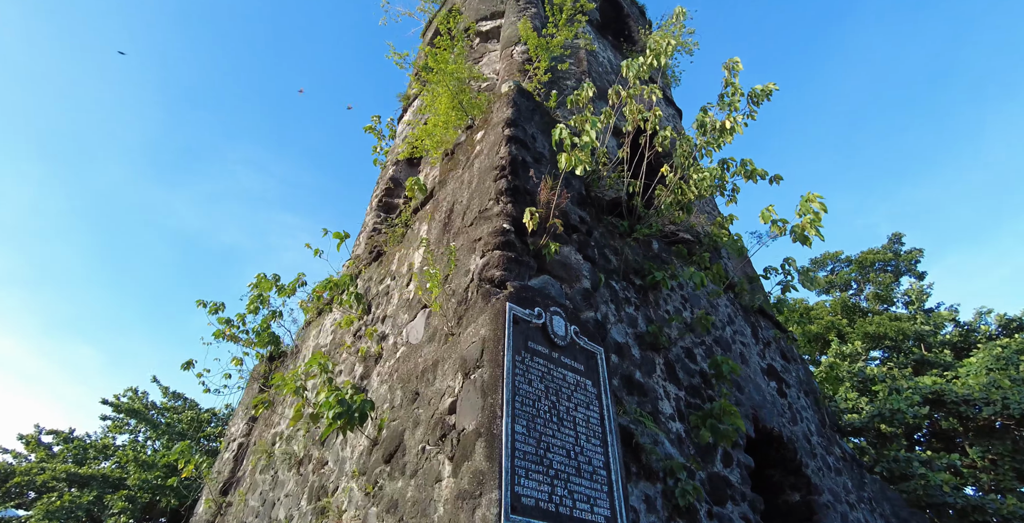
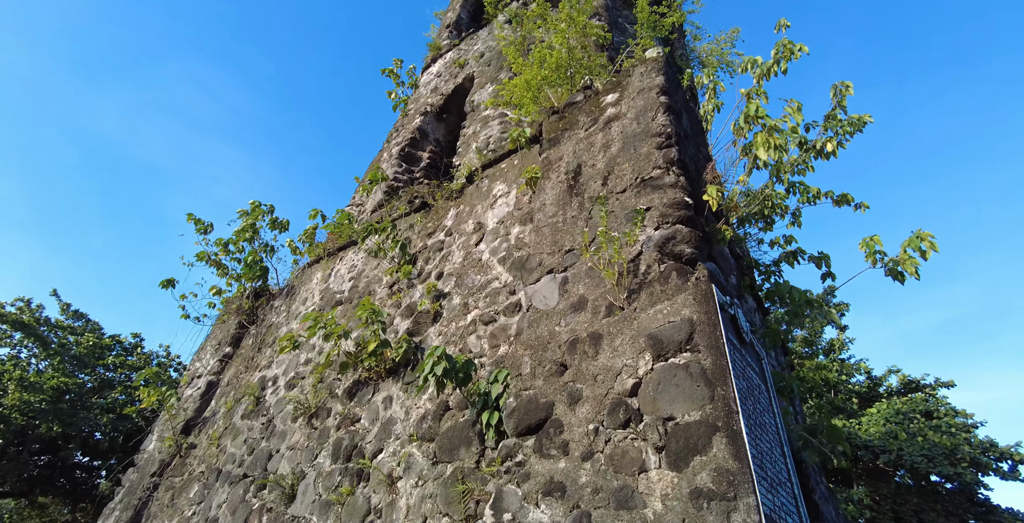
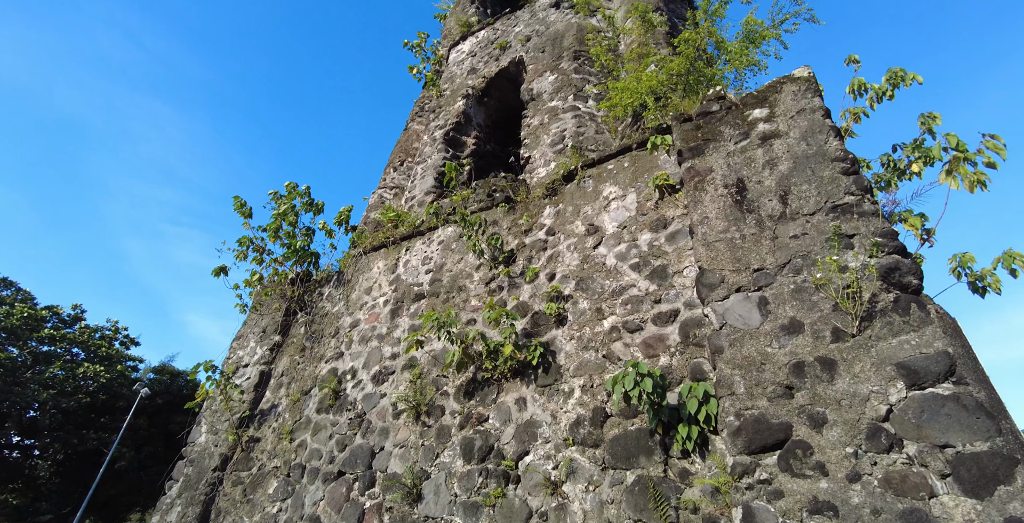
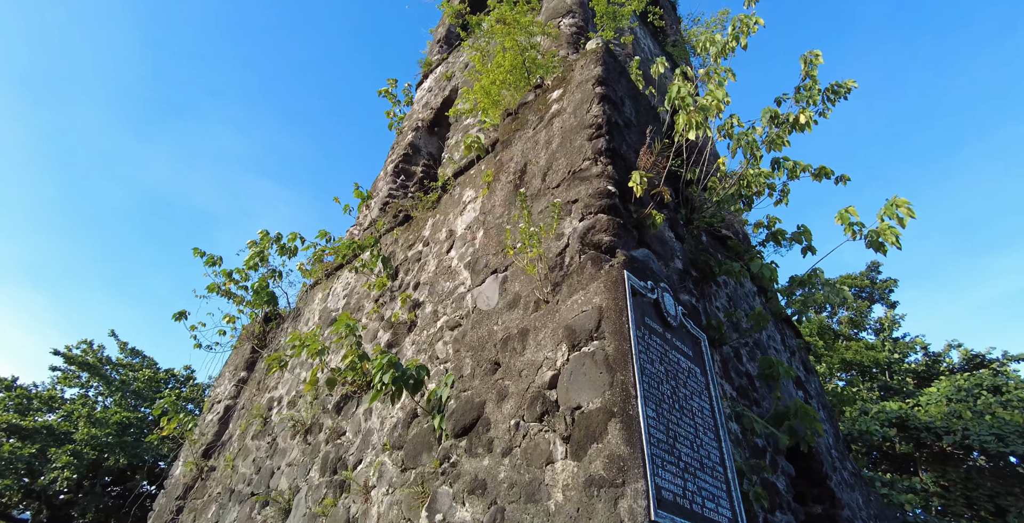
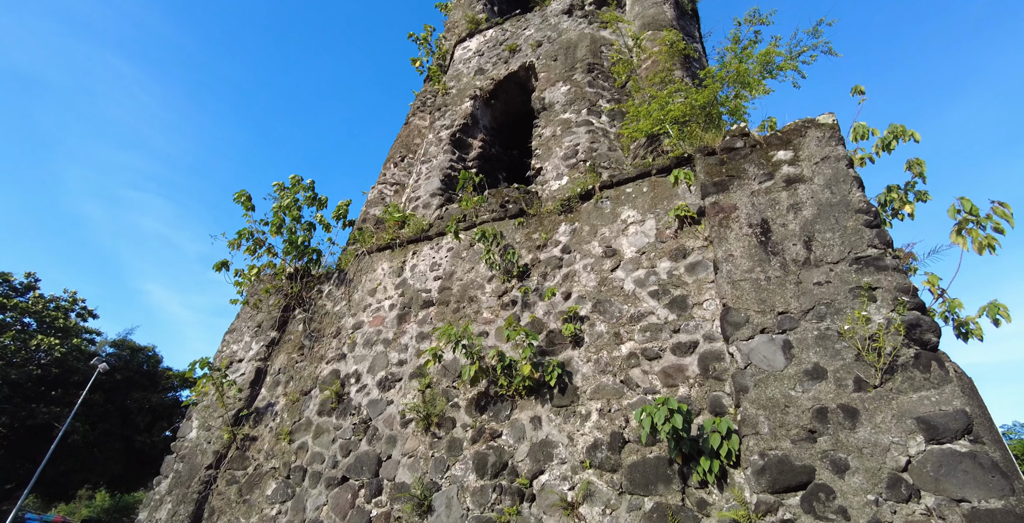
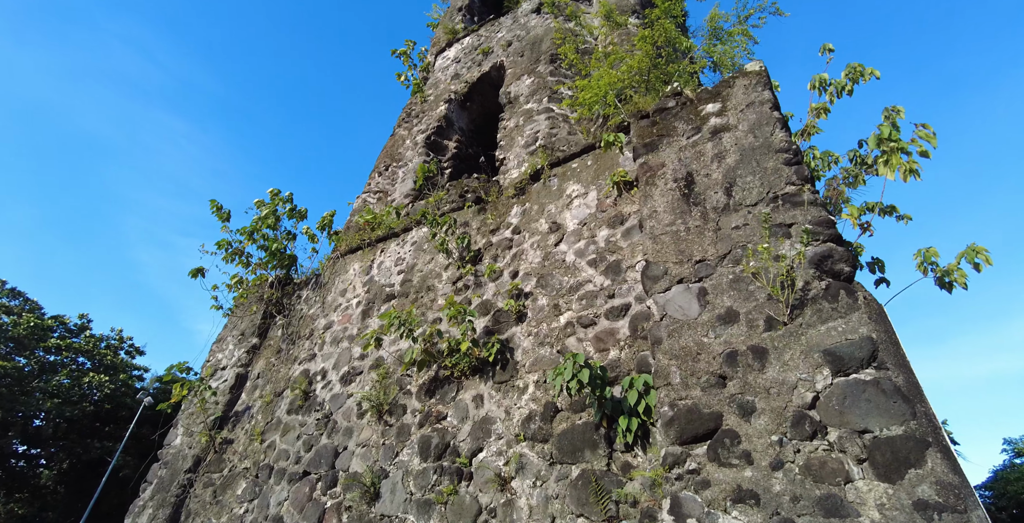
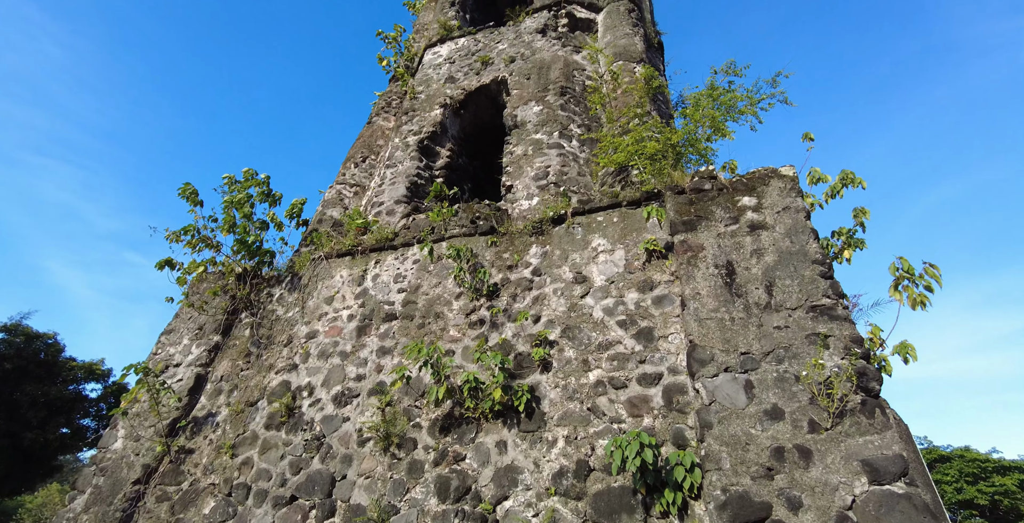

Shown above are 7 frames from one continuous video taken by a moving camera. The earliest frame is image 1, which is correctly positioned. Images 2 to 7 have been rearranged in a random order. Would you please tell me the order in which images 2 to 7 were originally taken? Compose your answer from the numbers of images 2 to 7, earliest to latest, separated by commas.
4, 2, 6, 3, 5, 7
